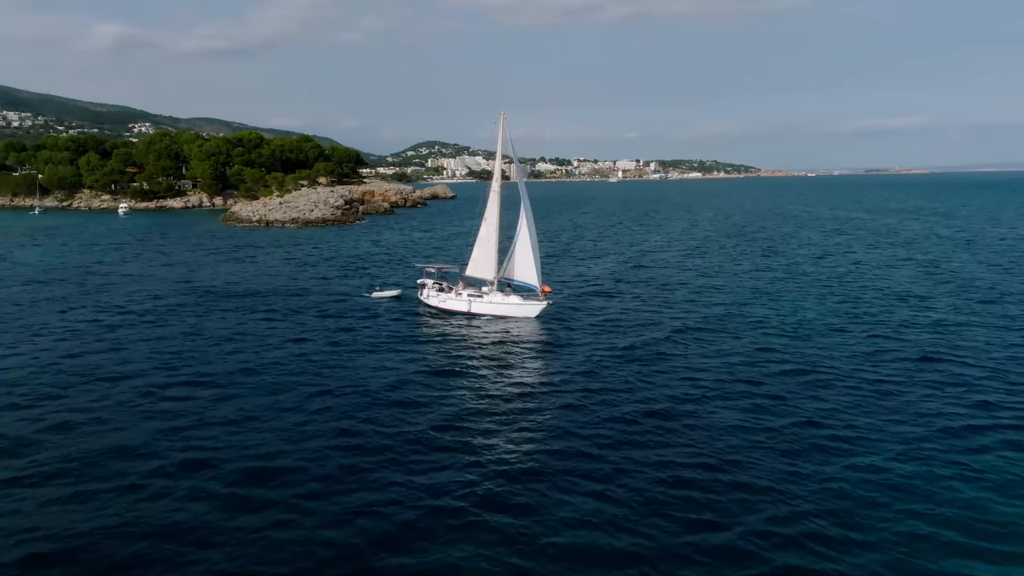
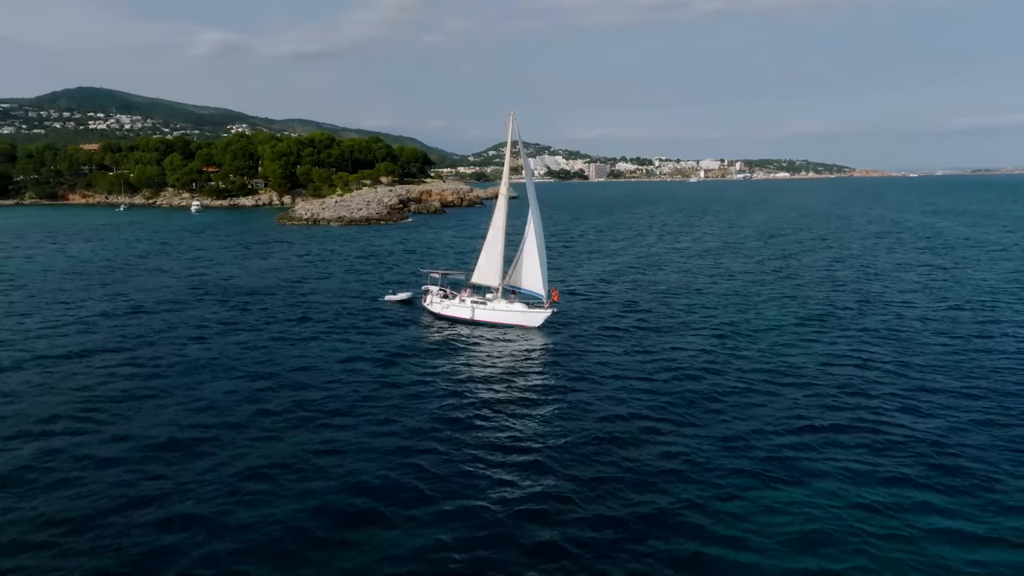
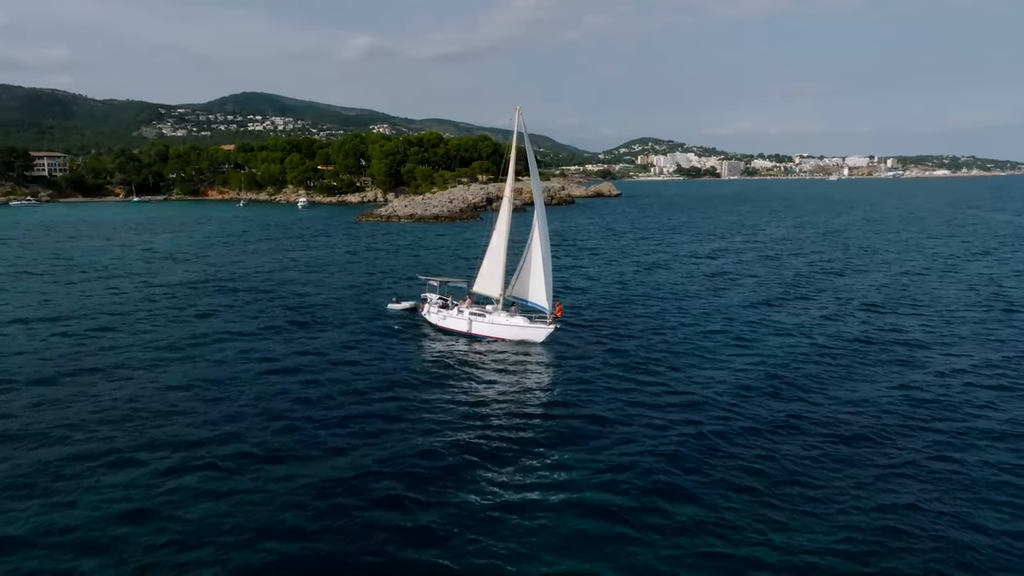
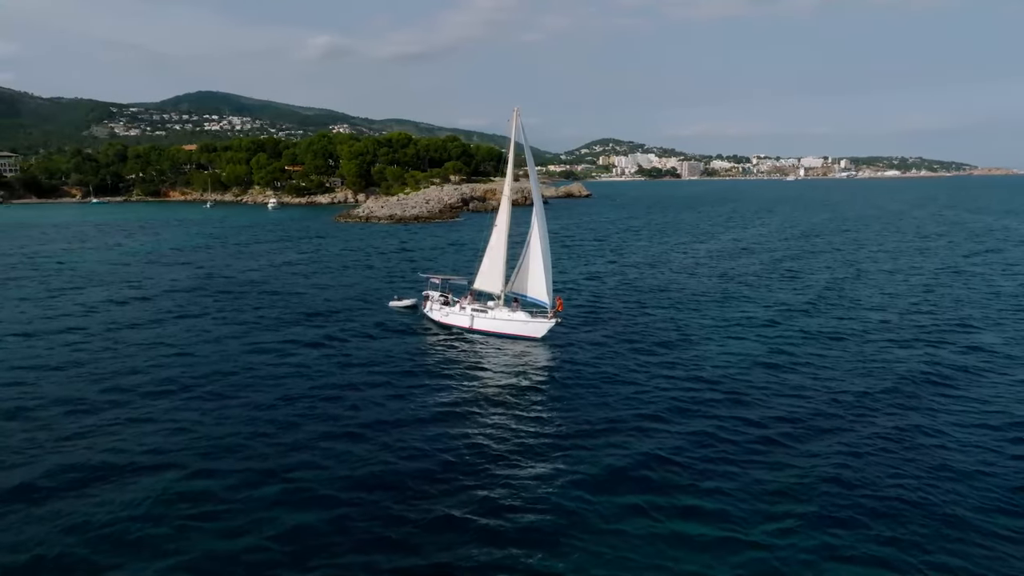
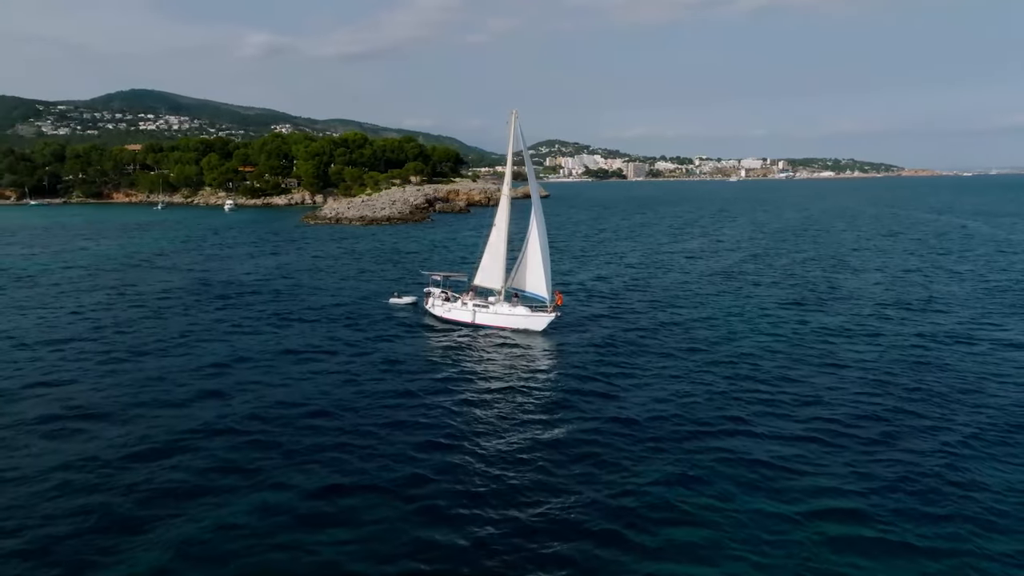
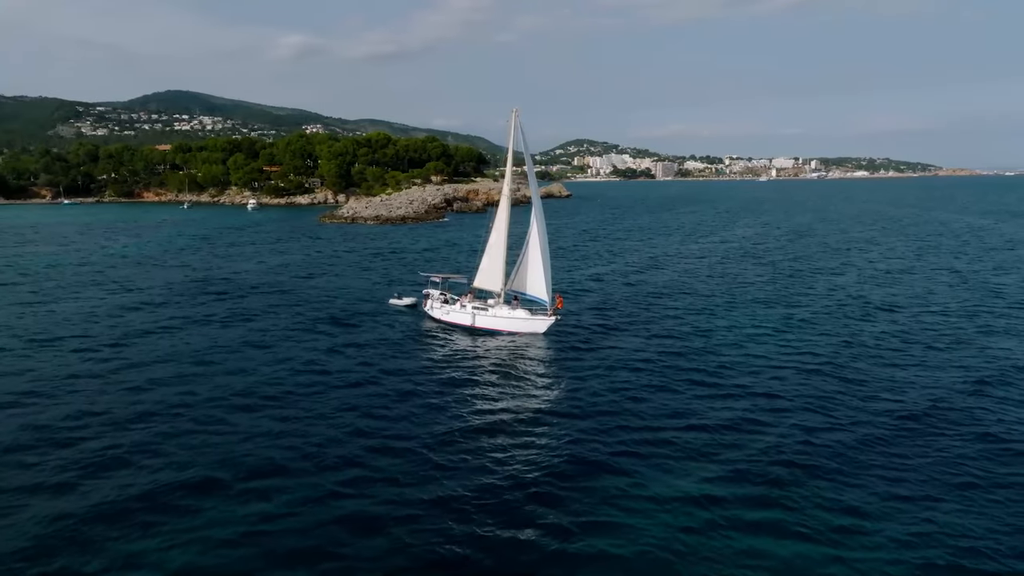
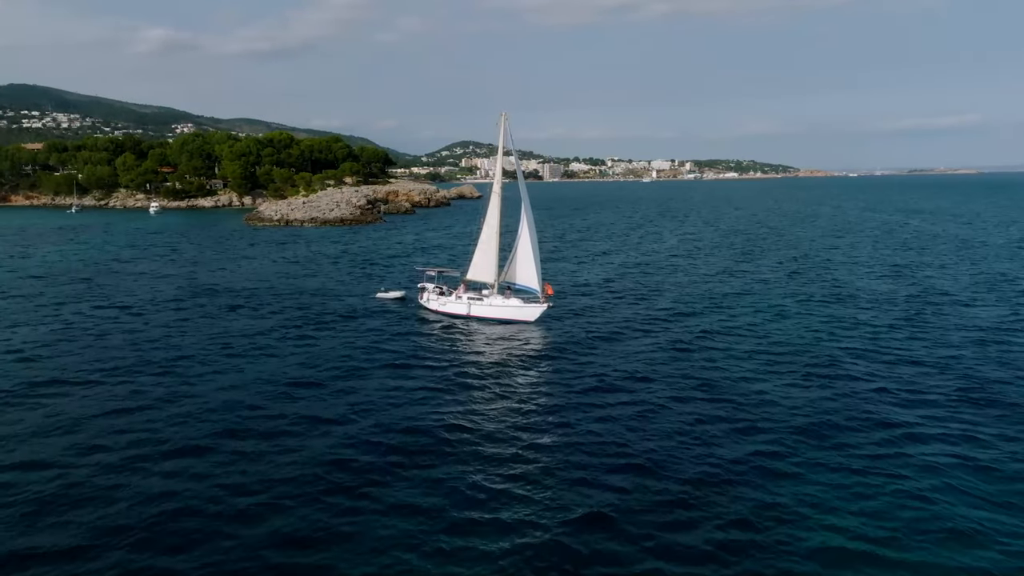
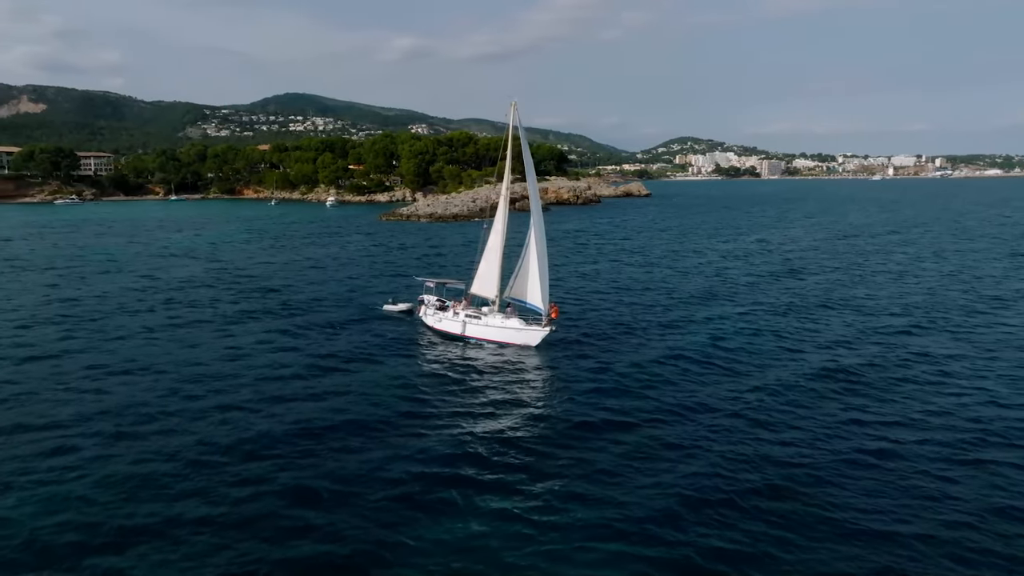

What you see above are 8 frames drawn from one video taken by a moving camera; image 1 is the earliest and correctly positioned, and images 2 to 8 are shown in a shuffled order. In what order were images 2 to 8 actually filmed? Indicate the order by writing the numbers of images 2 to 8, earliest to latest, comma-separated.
7, 2, 5, 6, 4, 3, 8
